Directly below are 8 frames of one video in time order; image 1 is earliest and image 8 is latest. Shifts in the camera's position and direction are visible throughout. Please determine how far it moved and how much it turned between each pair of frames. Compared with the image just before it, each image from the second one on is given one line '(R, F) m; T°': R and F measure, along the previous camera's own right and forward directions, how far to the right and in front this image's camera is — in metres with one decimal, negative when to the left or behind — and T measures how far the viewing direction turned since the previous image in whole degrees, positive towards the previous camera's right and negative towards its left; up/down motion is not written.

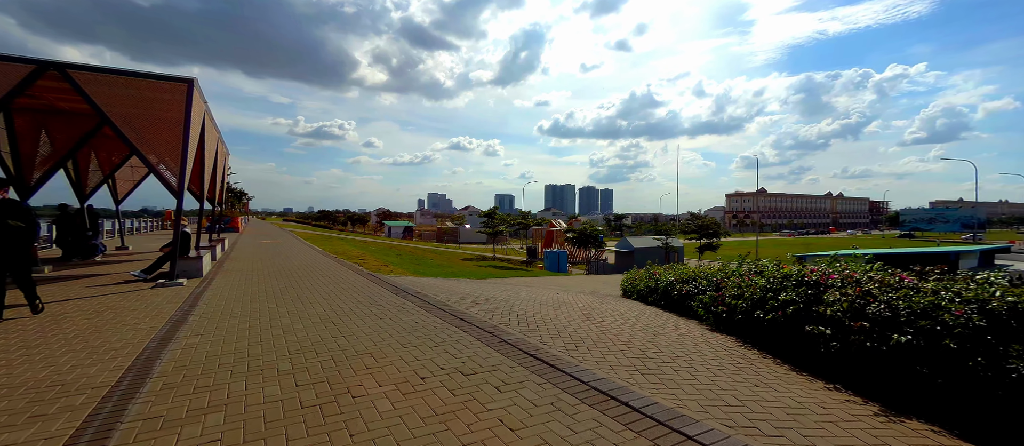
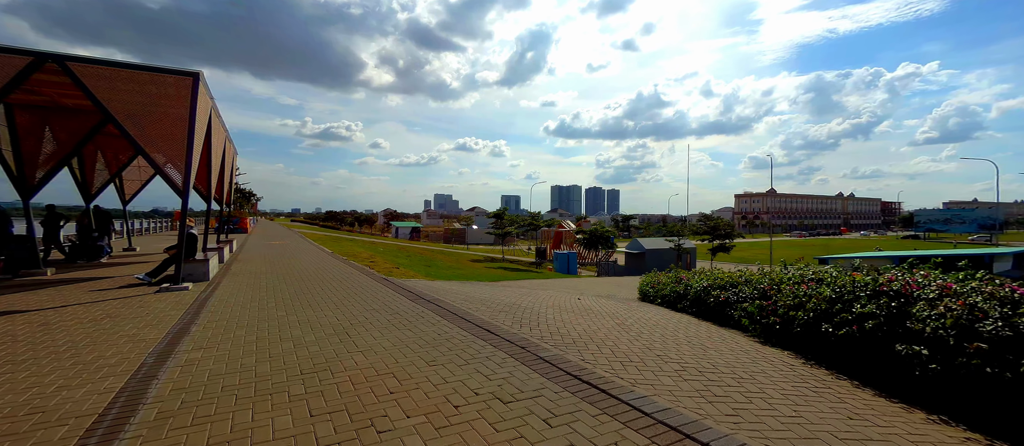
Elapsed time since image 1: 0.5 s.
(-0.4, +0.6) m; -1°
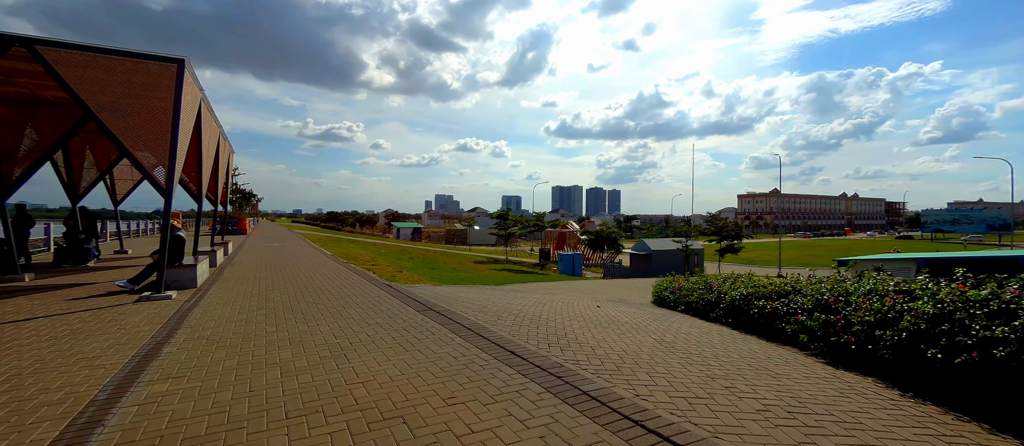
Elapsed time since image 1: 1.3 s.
(-0.3, +0.9) m; 0°
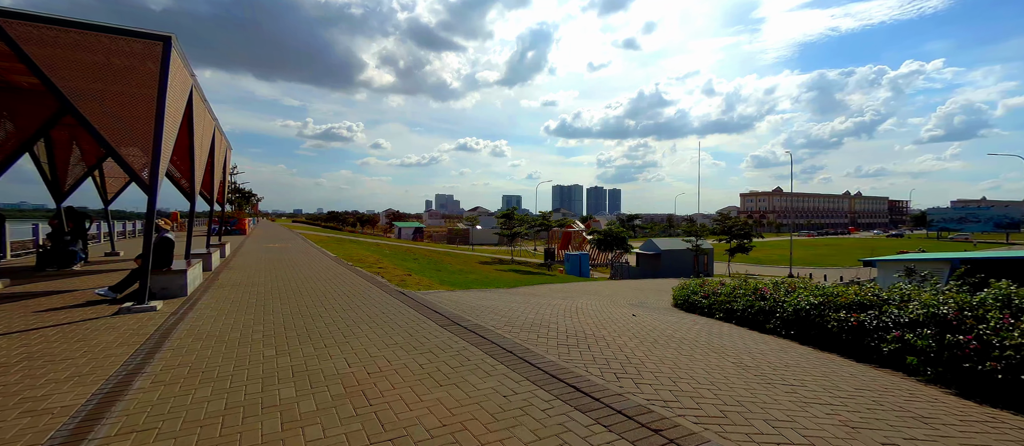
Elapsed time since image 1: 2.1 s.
(-0.6, +1.1) m; 0°
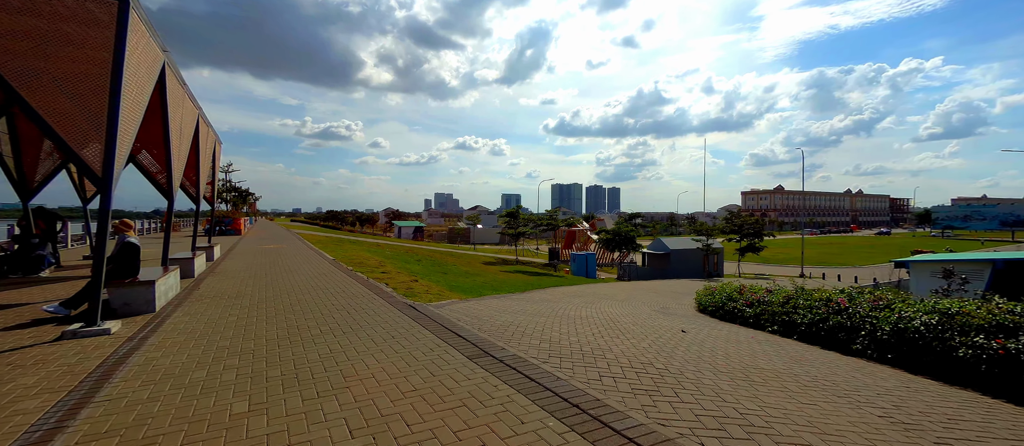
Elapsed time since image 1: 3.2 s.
(-0.6, +1.4) m; 0°
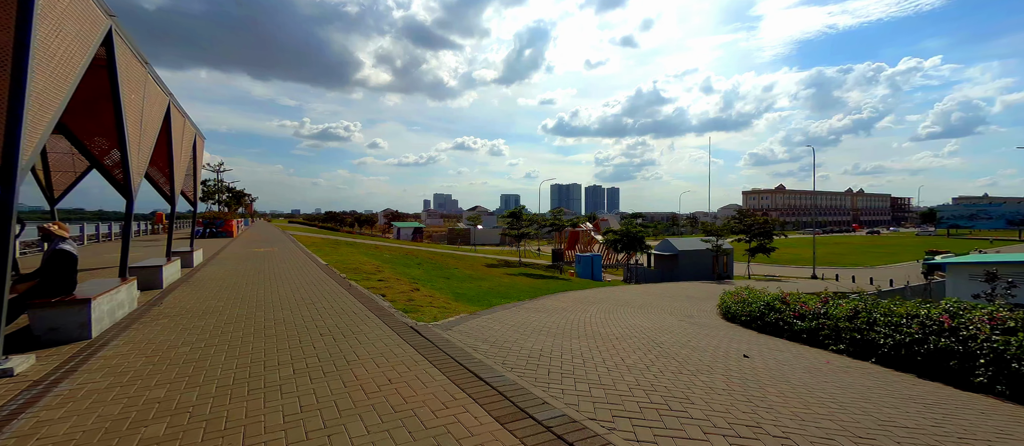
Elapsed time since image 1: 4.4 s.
(-0.4, +1.5) m; 0°
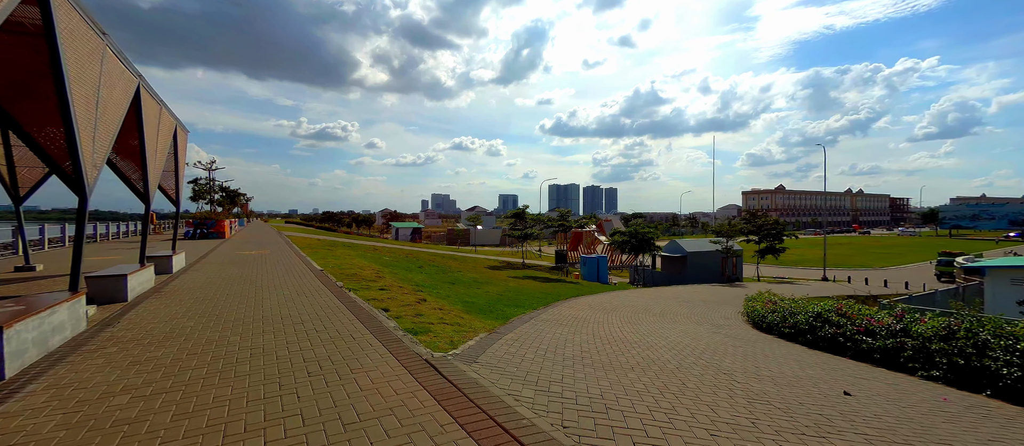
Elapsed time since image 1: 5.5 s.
(-0.6, +1.4) m; 0°
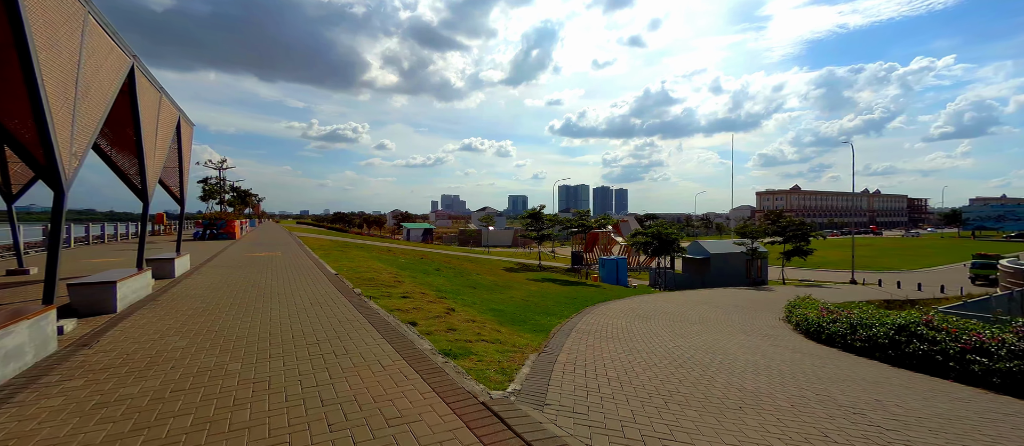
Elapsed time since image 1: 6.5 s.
(-0.7, +1.3) m; -1°
